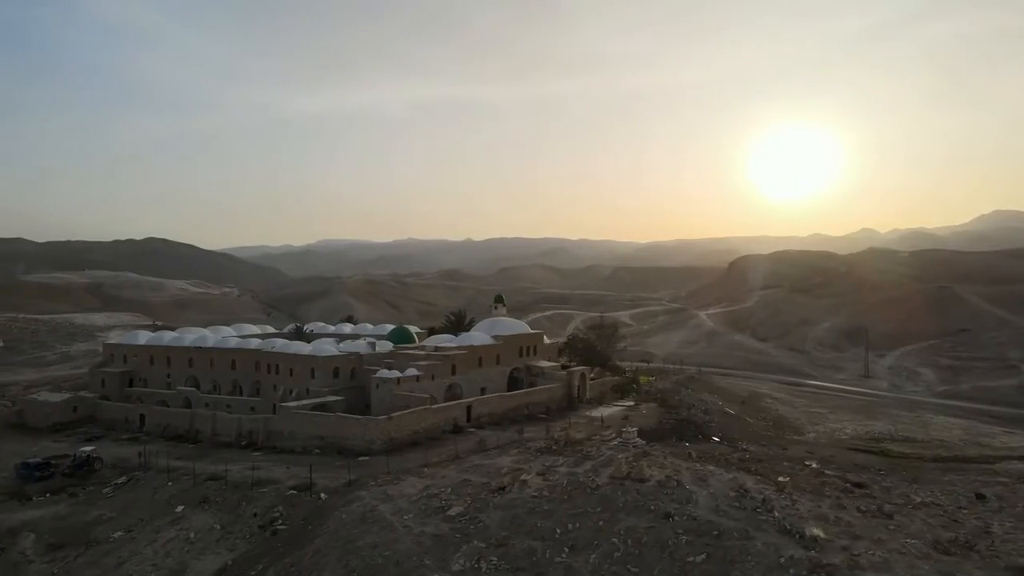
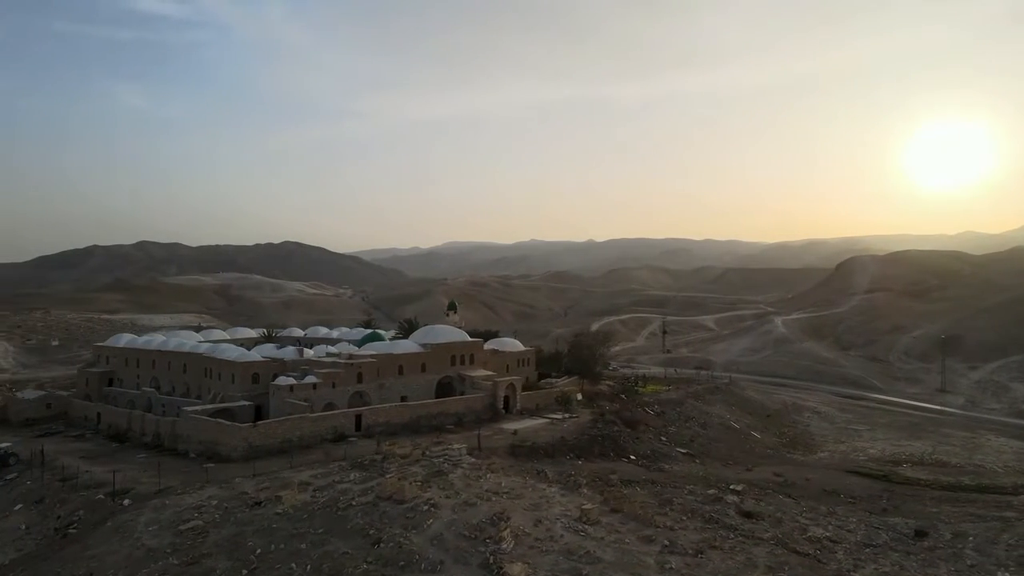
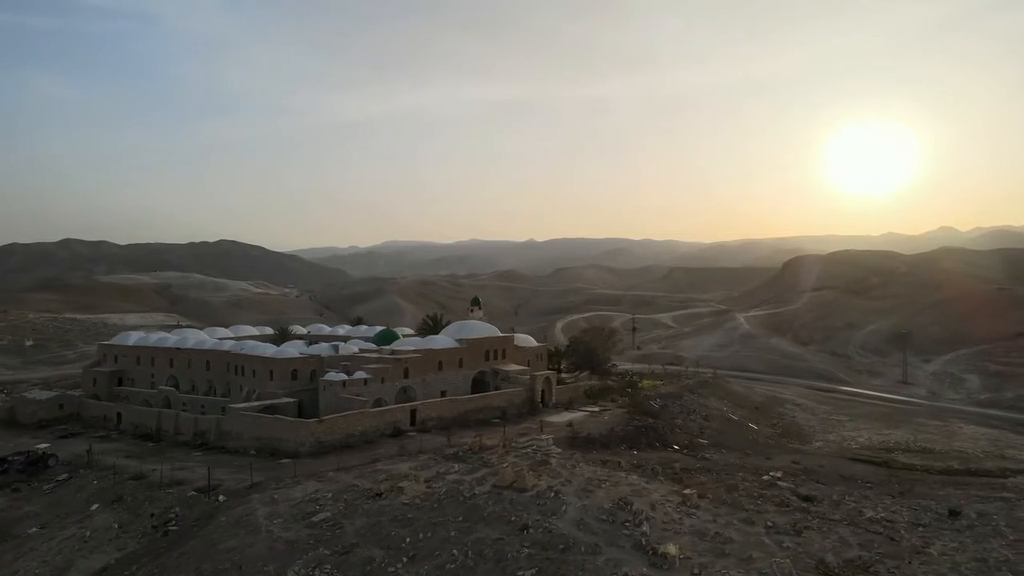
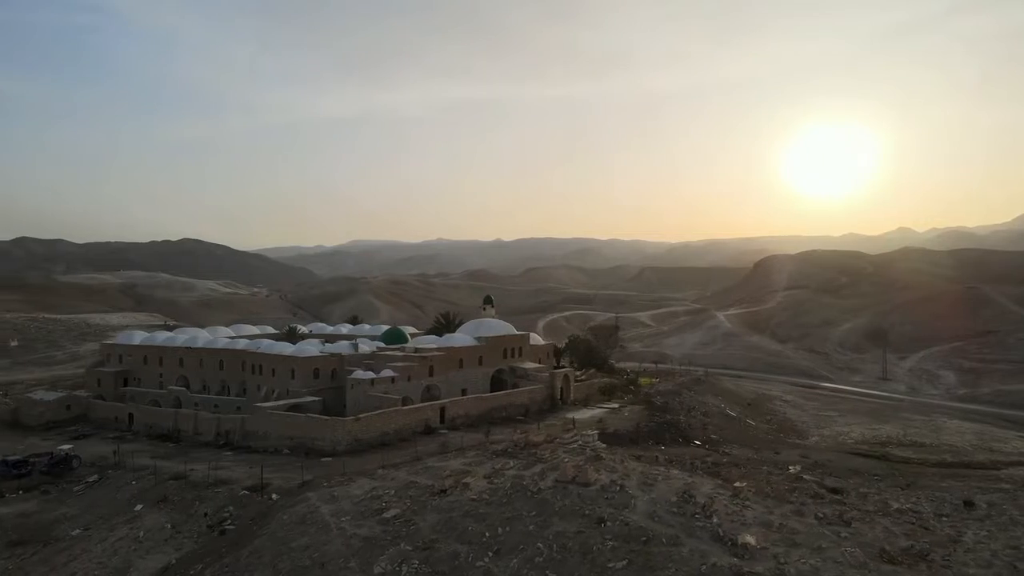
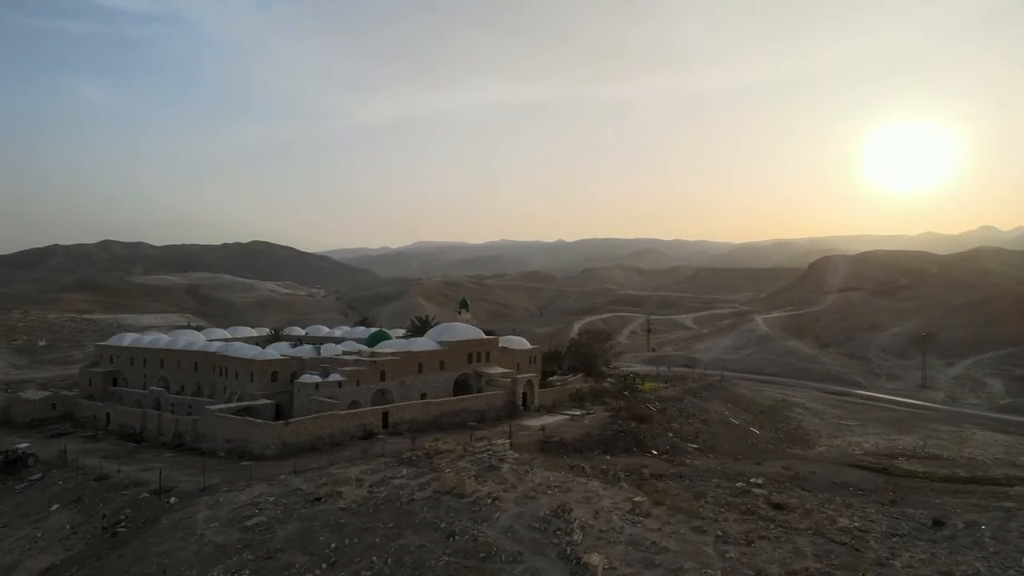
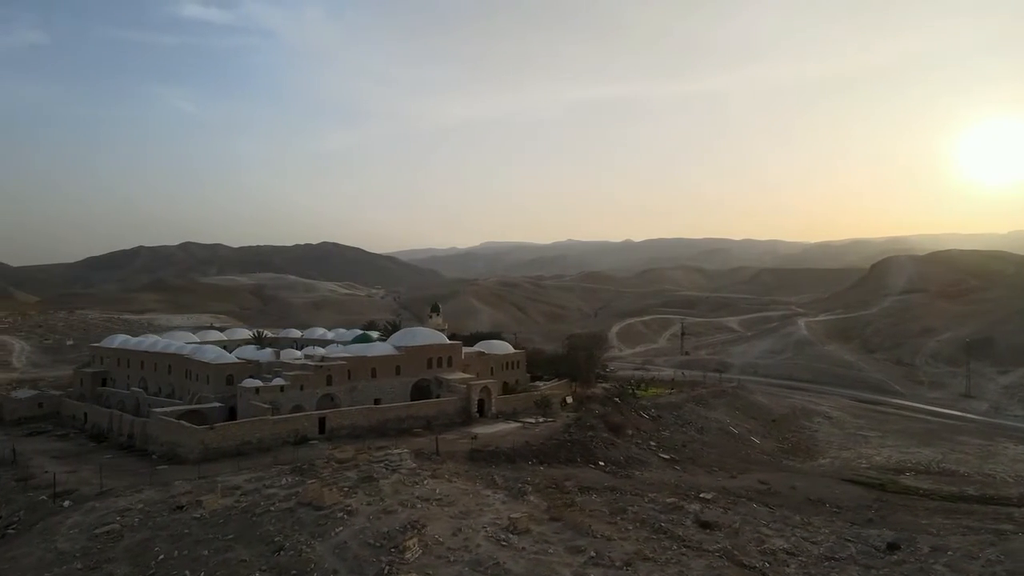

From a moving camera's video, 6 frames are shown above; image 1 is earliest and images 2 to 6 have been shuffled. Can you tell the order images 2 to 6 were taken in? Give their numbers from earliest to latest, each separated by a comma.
4, 3, 5, 2, 6
